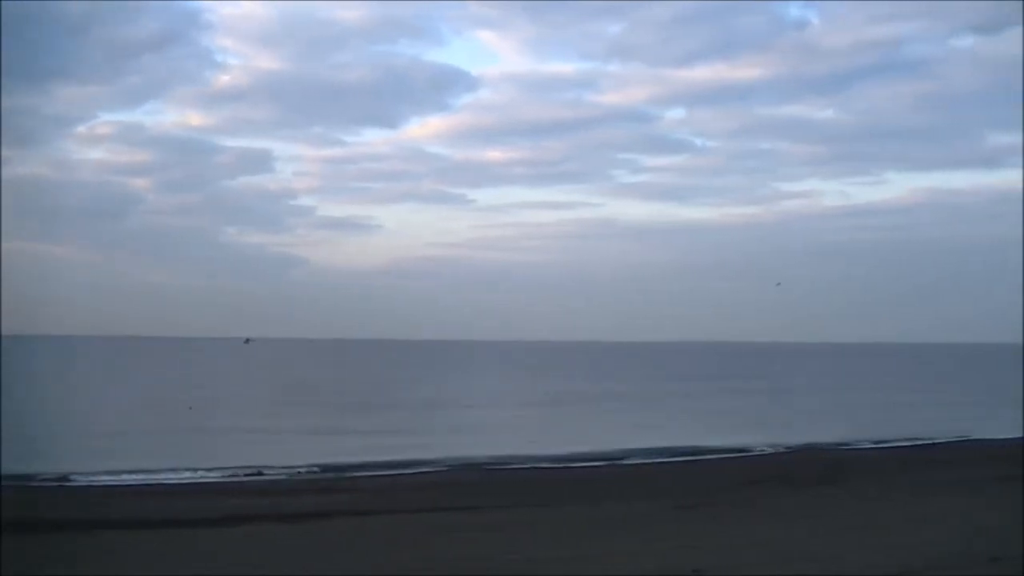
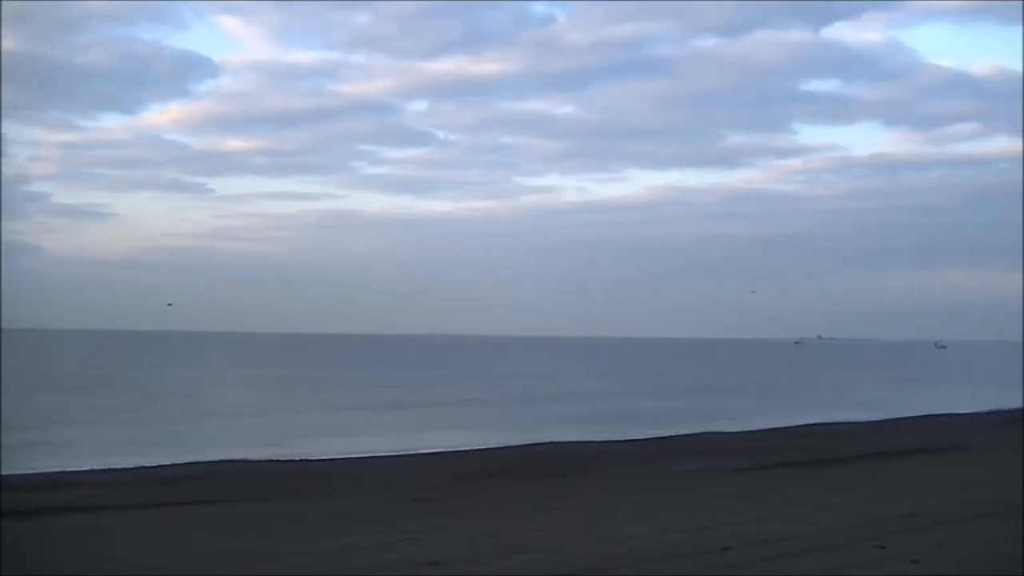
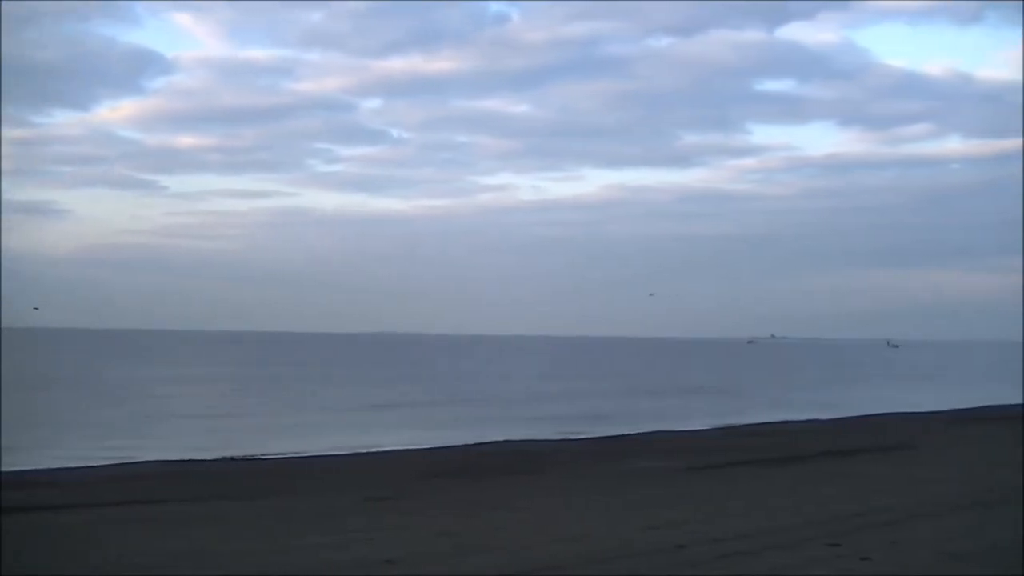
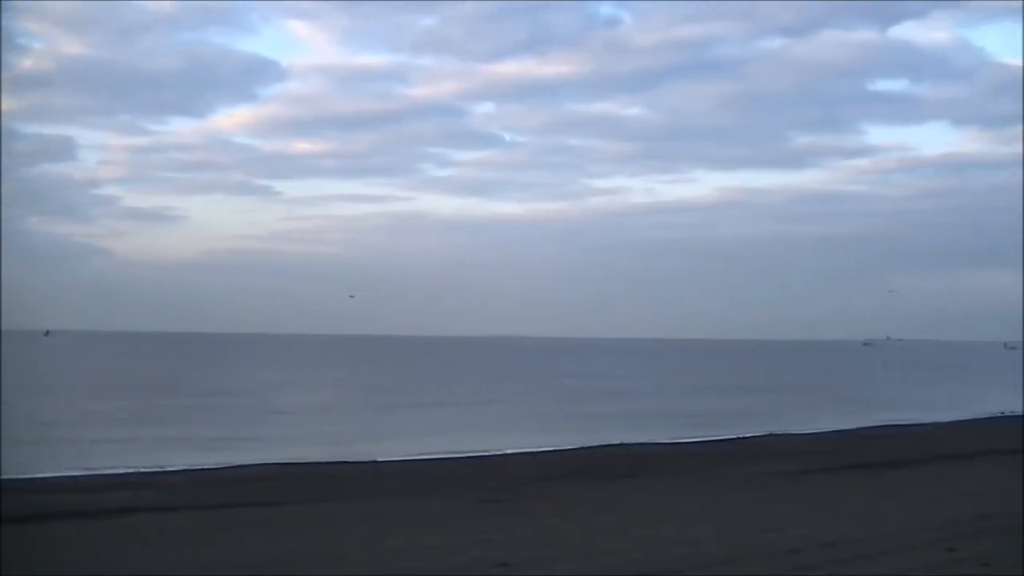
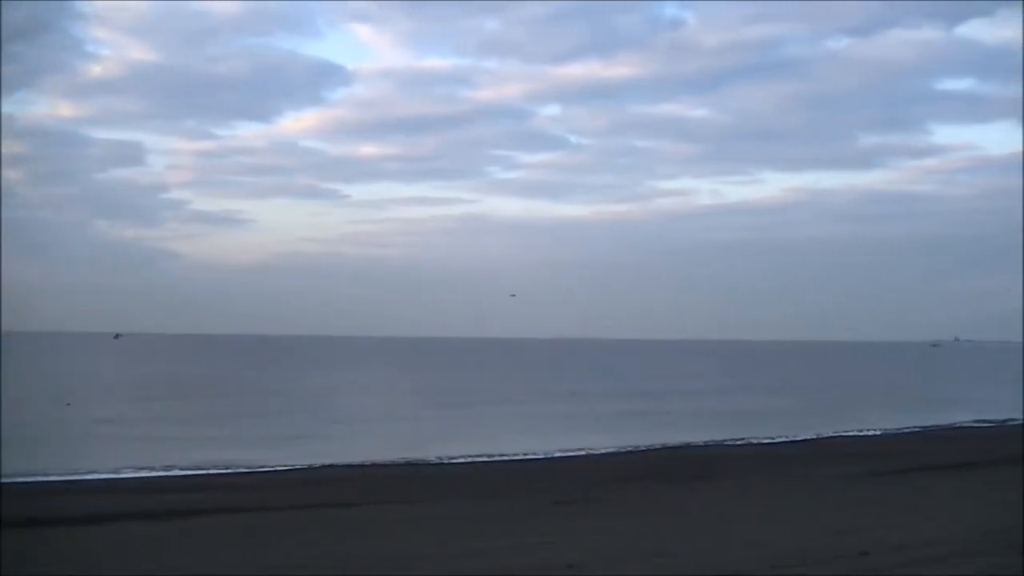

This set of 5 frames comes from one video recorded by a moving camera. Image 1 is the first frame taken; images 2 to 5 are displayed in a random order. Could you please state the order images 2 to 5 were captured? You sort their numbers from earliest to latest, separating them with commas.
5, 4, 2, 3
